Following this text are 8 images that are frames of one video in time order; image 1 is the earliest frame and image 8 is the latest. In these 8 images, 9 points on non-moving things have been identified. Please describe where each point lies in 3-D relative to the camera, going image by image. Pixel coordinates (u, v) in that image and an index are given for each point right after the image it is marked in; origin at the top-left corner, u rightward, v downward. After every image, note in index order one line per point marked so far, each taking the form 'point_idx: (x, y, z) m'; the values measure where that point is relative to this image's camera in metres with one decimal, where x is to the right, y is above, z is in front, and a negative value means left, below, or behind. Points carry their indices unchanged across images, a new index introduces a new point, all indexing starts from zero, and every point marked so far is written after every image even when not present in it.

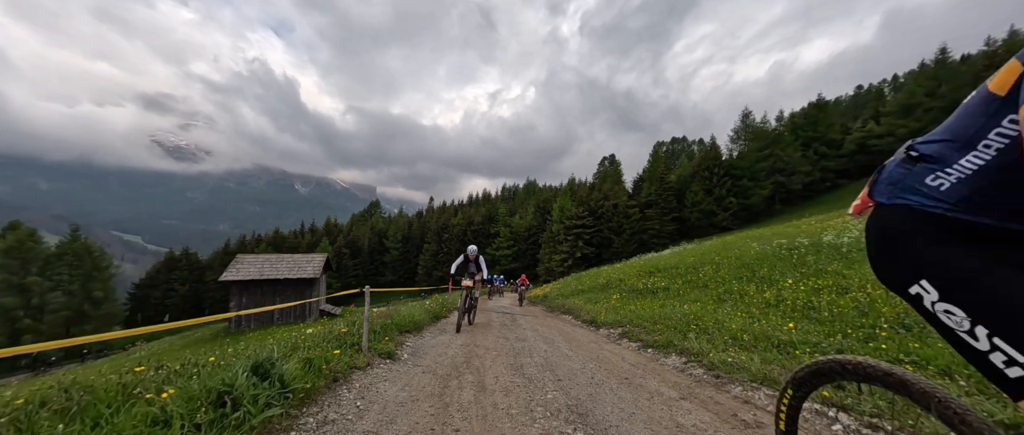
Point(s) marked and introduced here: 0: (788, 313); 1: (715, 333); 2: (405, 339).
0: (+11.0, -3.7, +13.7) m
1: (+7.6, -4.2, +12.7) m
2: (-4.3, -5.0, +14.6) m
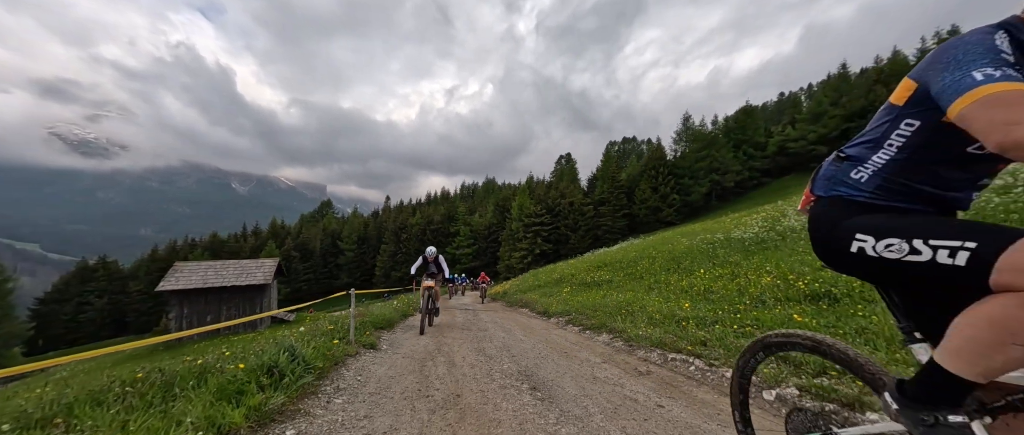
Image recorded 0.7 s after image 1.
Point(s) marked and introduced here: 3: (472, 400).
0: (+9.1, -3.9, +17.4) m
1: (+5.9, -4.5, +16.0) m
2: (-6.1, -5.5, +16.5) m
3: (-1.0, -4.2, +8.4) m
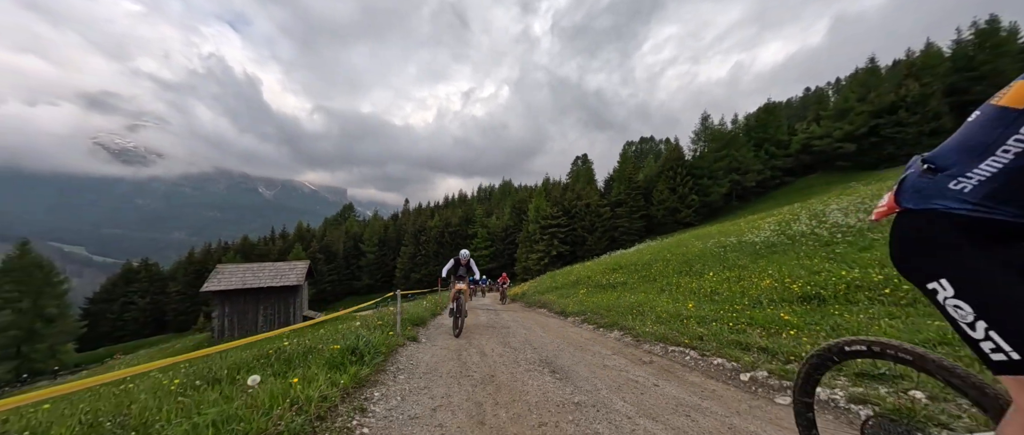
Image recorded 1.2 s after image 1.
0: (+10.2, -4.3, +18.8) m
1: (+6.9, -4.9, +17.6) m
2: (-5.0, -6.0, +18.6) m
3: (-0.3, -4.6, +10.3) m
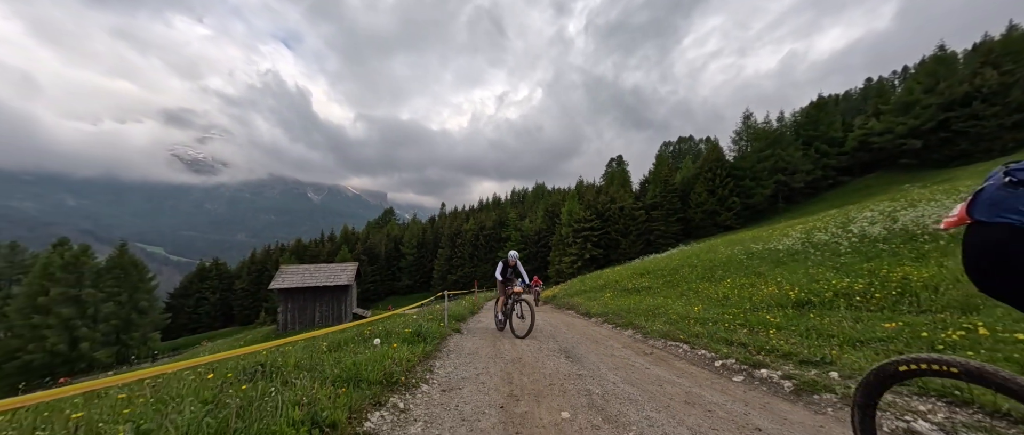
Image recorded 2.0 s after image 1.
0: (+11.9, -5.0, +20.7) m
1: (+8.5, -5.6, +19.8) m
2: (-3.2, -6.8, +22.0) m
3: (+0.6, -5.3, +13.2) m
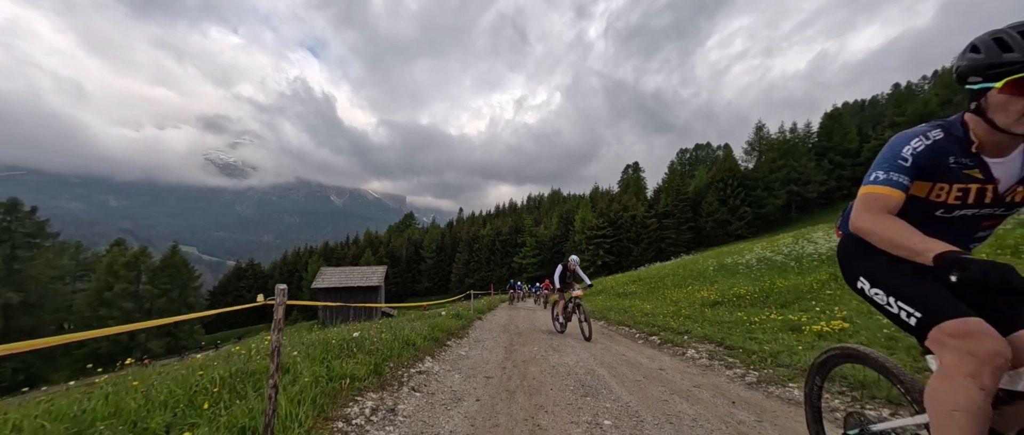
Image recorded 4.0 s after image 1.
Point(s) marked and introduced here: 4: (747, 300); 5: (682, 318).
0: (+12.5, -6.8, +27.8) m
1: (+9.0, -7.4, +27.0) m
2: (-2.6, -8.4, +29.7) m
3: (+0.8, -6.9, +20.9) m
4: (+13.8, -4.7, +19.8) m
5: (+9.8, -5.7, +19.6) m
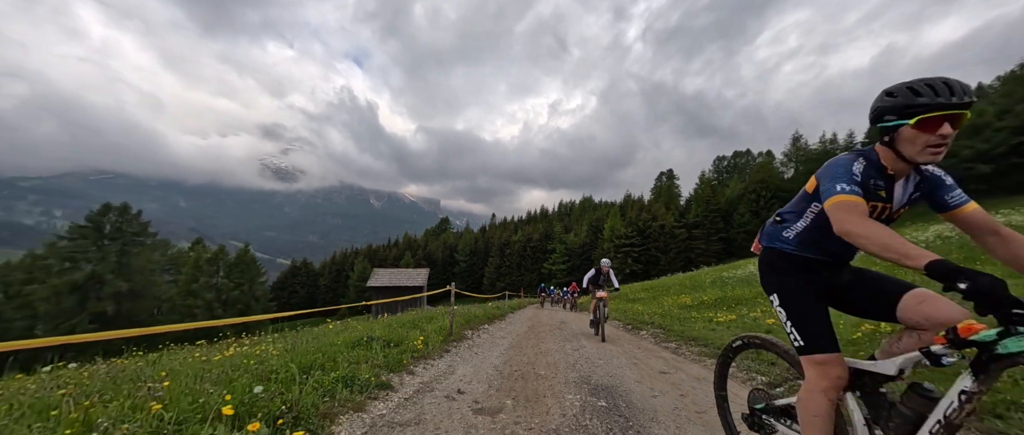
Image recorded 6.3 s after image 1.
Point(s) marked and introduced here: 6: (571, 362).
0: (+15.0, -9.0, +35.3) m
1: (+11.5, -9.5, +34.8) m
2: (+0.2, -10.5, +38.6) m
3: (+2.8, -8.9, +29.5) m
4: (+15.7, -6.8, +27.3) m
5: (+11.7, -7.8, +27.4) m
6: (+2.0, -4.9, +11.8) m
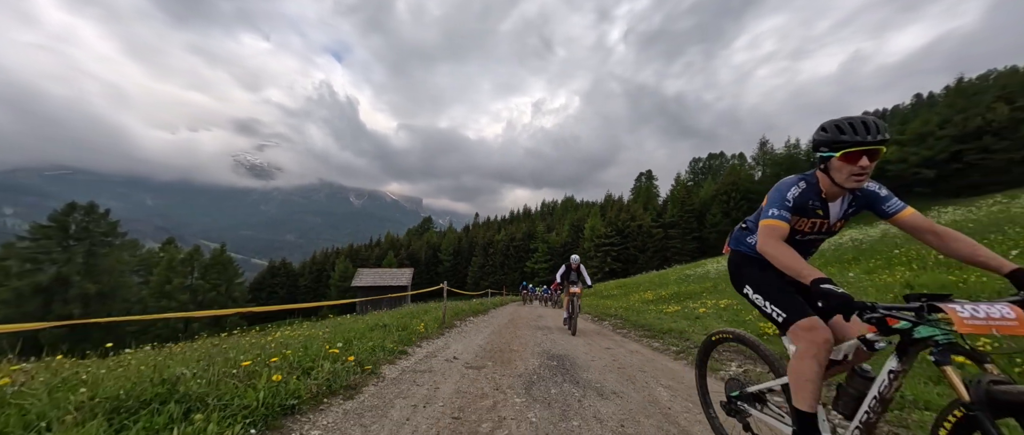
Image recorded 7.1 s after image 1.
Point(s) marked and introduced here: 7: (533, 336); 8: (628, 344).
0: (+13.1, -9.5, +39.2) m
1: (+9.6, -10.0, +38.6) m
2: (-2.0, -10.9, +41.9) m
3: (+1.1, -9.4, +32.9) m
4: (+14.1, -7.3, +31.2) m
5: (+10.1, -8.3, +31.2) m
6: (+1.2, -5.4, +15.1) m
7: (+1.1, -6.2, +18.1) m
8: (+5.2, -5.7, +15.7) m
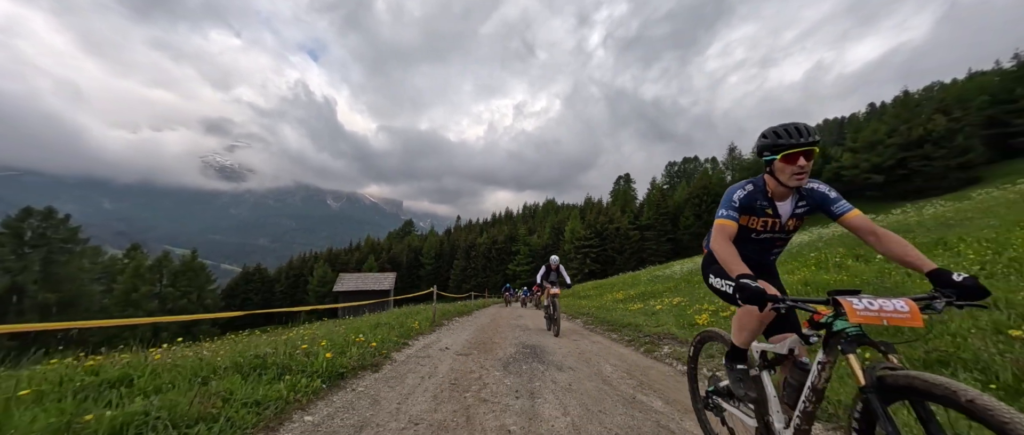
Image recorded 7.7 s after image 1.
0: (+10.9, -10.2, +42.3) m
1: (+7.4, -10.8, +41.5) m
2: (-4.3, -11.8, +44.2) m
3: (-0.7, -10.1, +35.3) m
4: (+12.3, -8.0, +34.4) m
5: (+8.3, -8.9, +34.2) m
6: (+0.2, -6.1, +17.6) m
7: (0.0, -6.8, +20.6) m
8: (+4.3, -6.3, +18.4) m
